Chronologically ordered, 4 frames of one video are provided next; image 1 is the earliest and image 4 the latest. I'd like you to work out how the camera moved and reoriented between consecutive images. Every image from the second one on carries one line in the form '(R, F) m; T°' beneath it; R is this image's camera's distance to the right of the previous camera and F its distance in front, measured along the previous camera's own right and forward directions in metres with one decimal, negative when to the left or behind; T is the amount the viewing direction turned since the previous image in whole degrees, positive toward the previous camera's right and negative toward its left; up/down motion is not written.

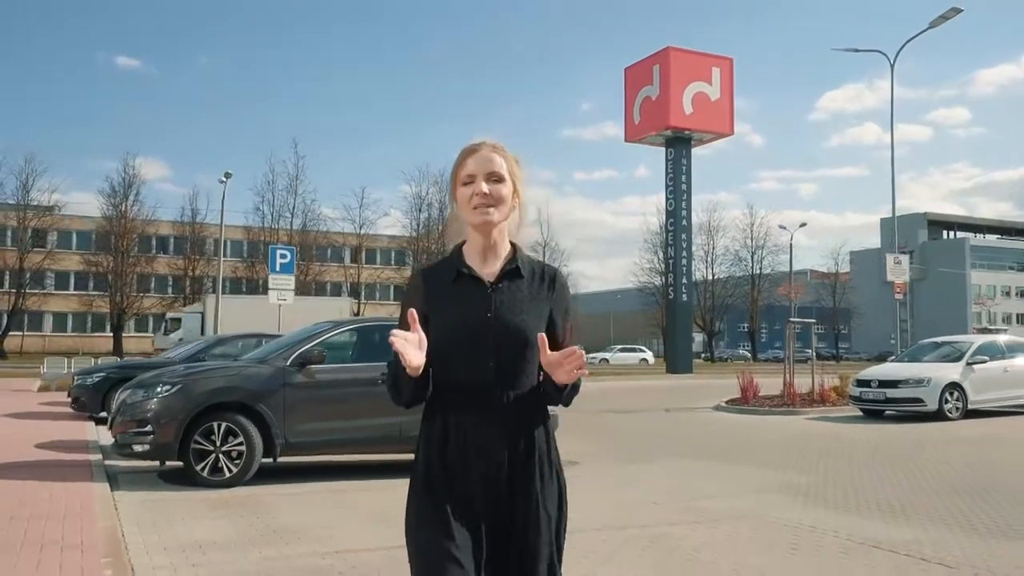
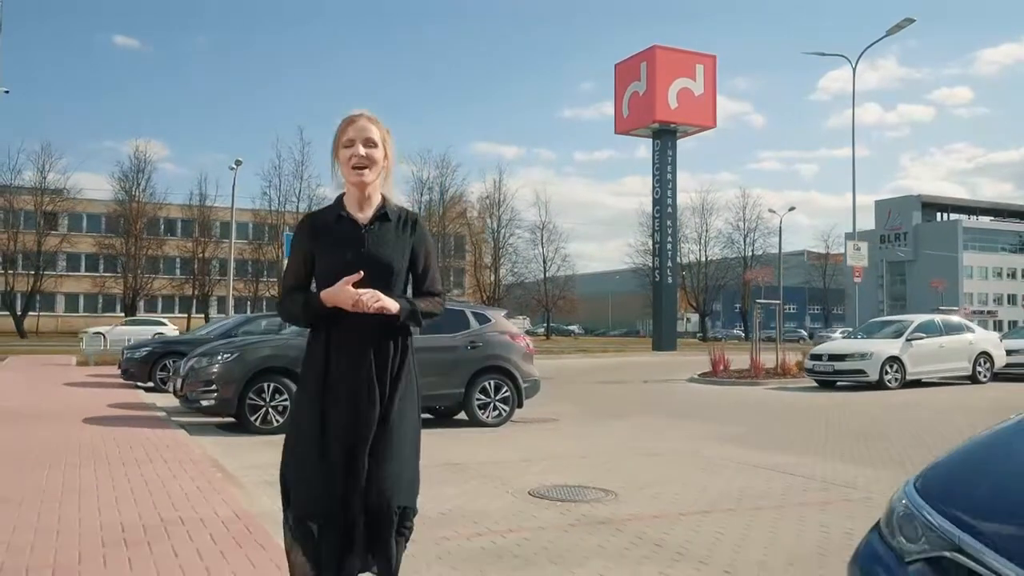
(+0.2, -2.3) m; 0°
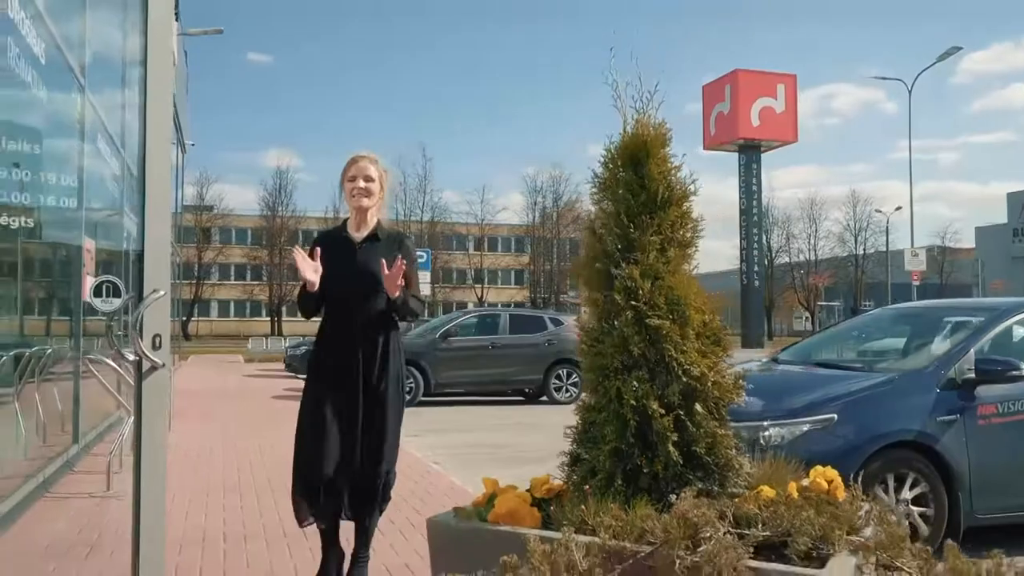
(+1.1, -4.0) m; -8°
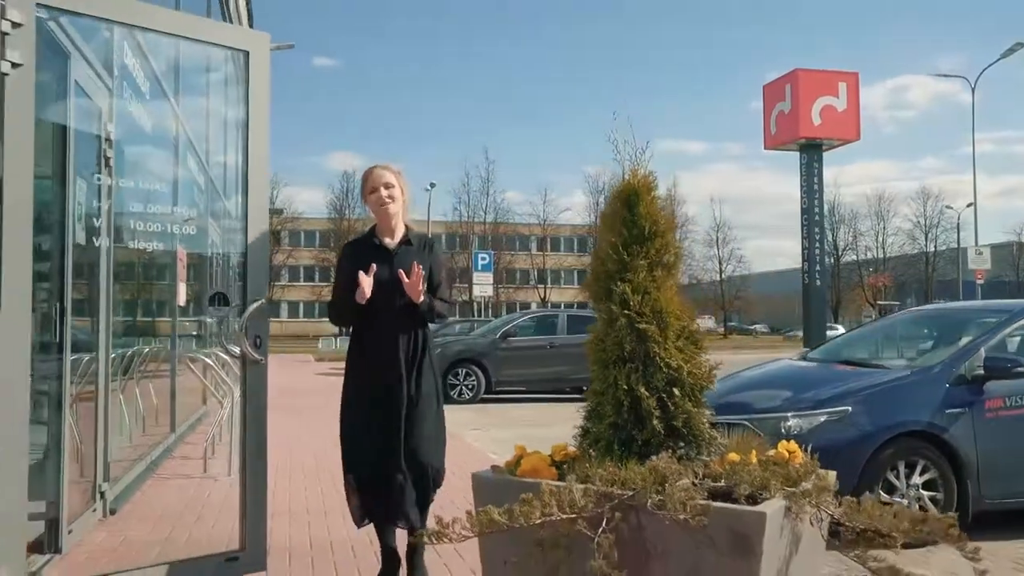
(+0.1, -0.7) m; -4°
